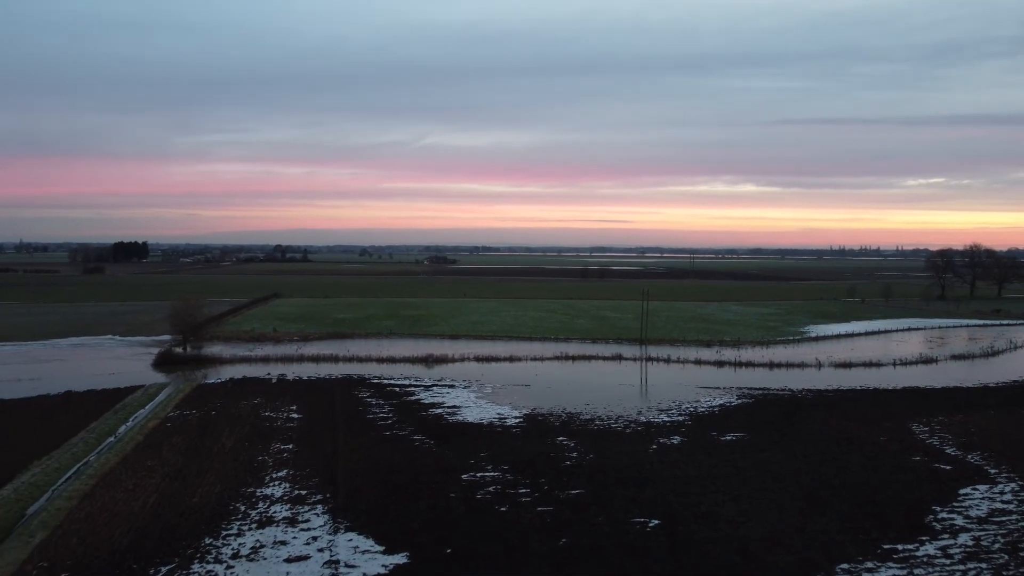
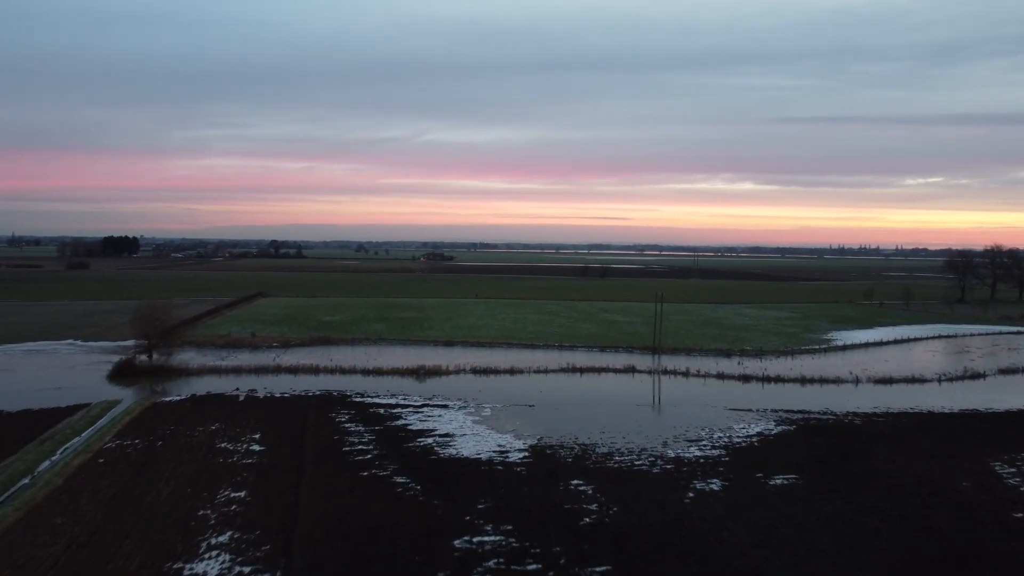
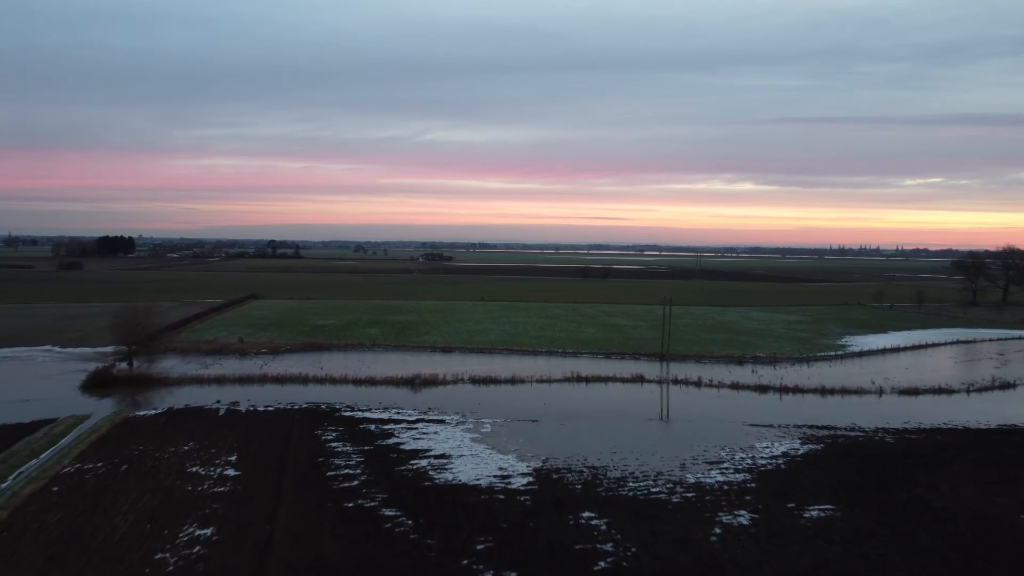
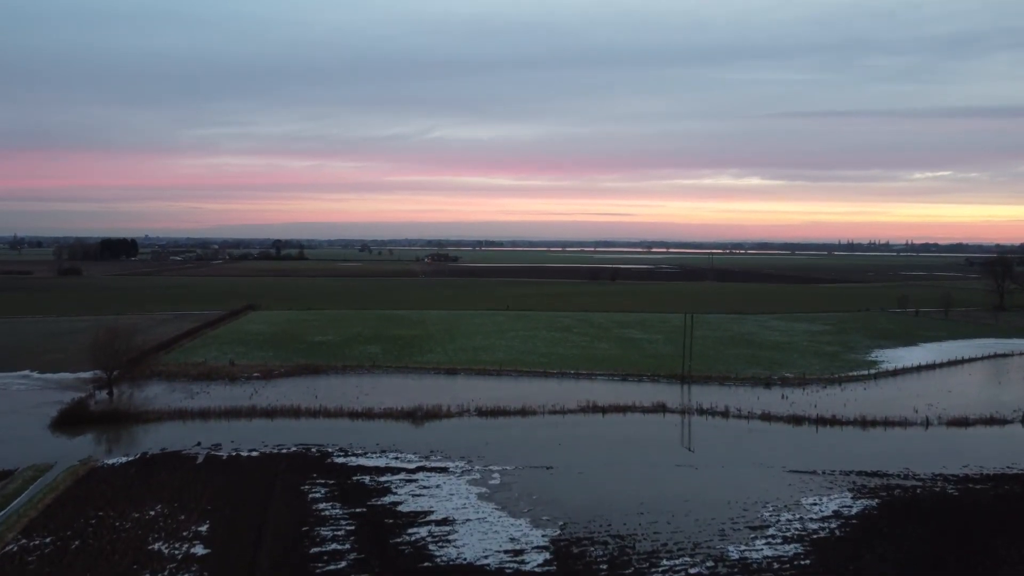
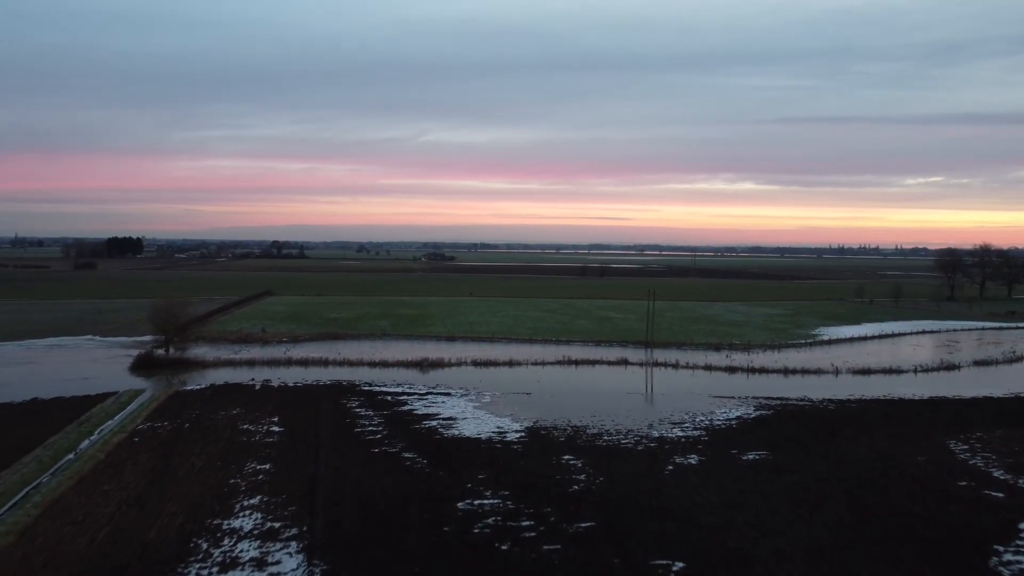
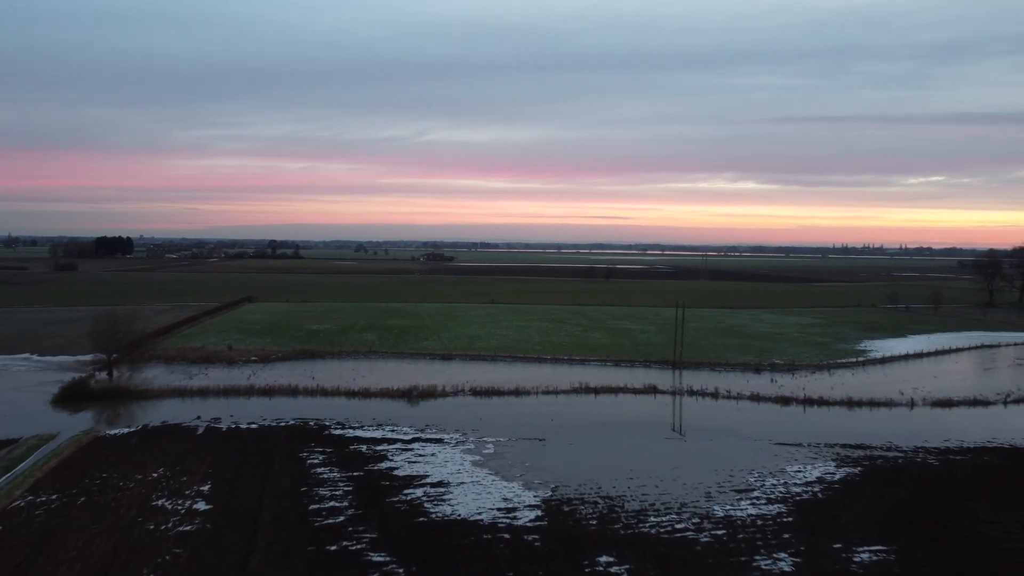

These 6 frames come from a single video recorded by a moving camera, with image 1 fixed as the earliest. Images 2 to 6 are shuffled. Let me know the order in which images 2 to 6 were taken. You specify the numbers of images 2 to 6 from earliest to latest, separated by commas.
5, 2, 3, 6, 4
